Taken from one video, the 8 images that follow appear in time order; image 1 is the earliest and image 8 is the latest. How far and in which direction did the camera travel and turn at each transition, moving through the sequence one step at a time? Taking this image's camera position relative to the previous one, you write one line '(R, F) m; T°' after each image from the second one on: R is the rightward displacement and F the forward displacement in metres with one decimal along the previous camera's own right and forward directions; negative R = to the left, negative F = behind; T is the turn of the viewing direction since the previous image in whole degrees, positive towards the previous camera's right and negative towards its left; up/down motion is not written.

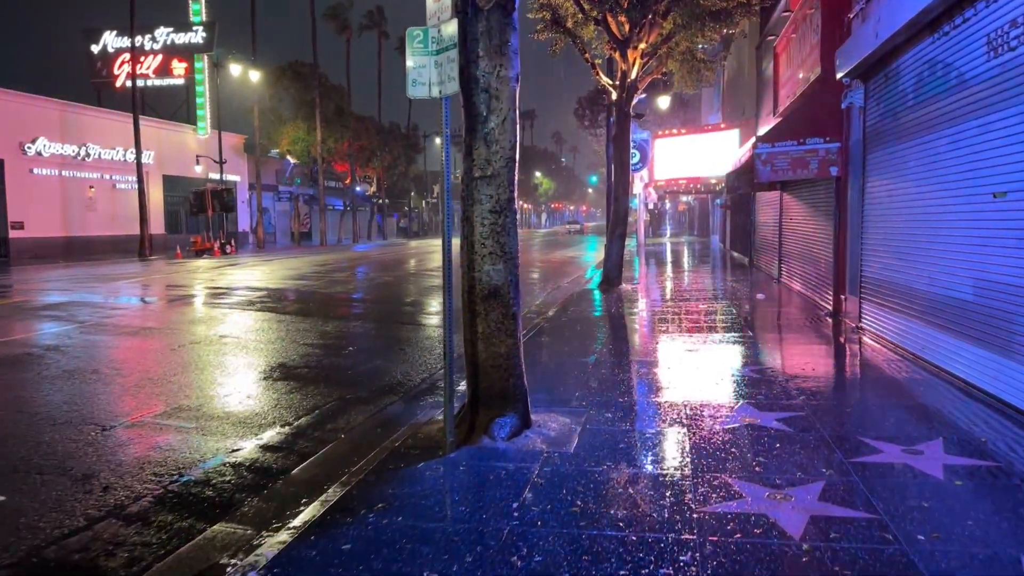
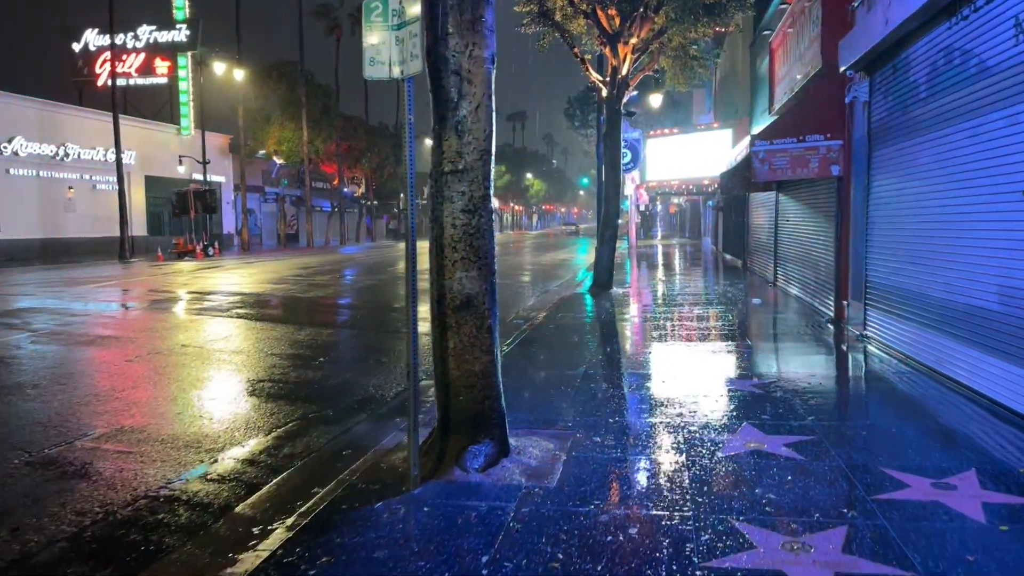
(+0.1, +0.7) m; +1°
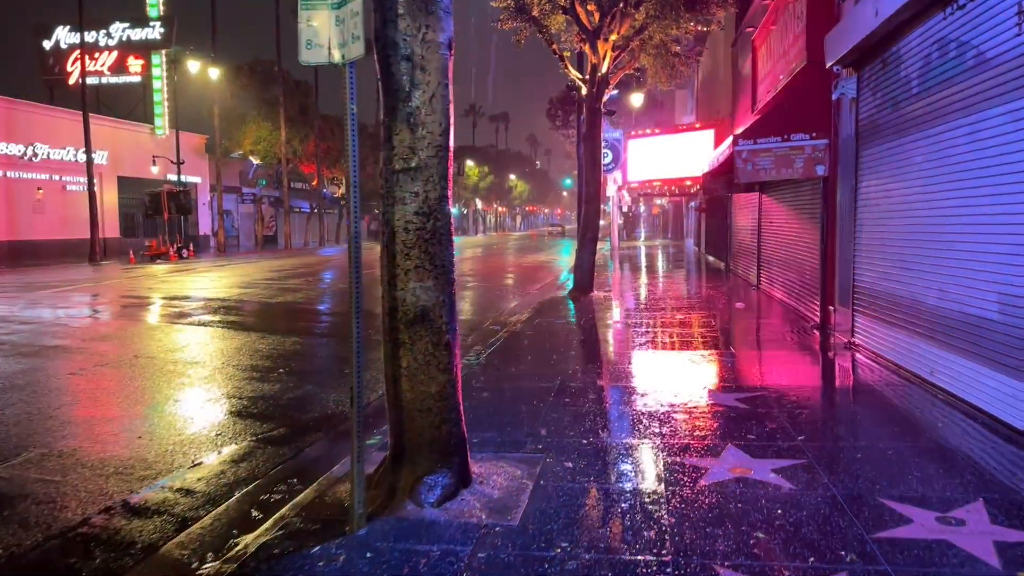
(+0.2, +0.5) m; +1°
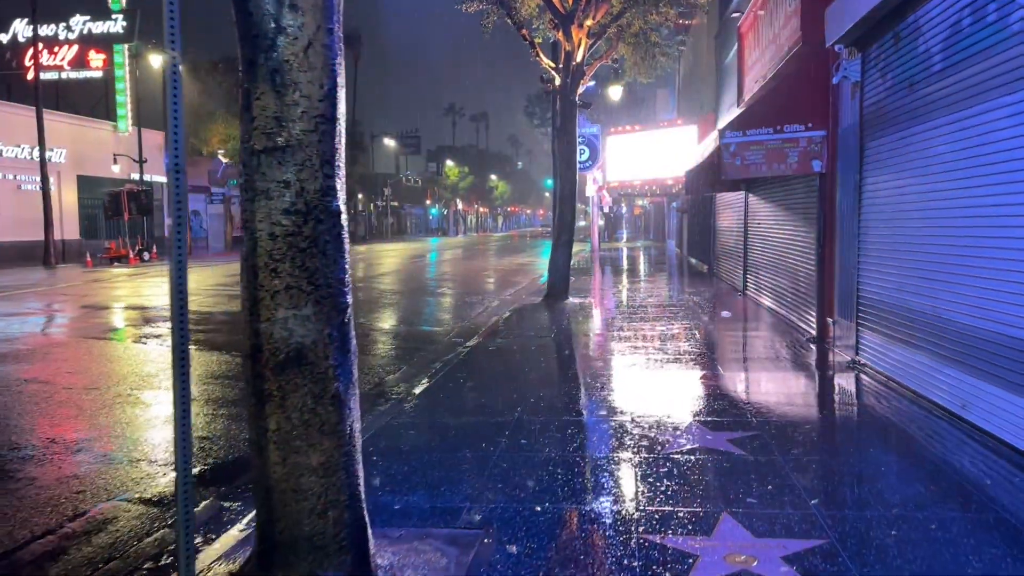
(+0.3, +1.2) m; +1°
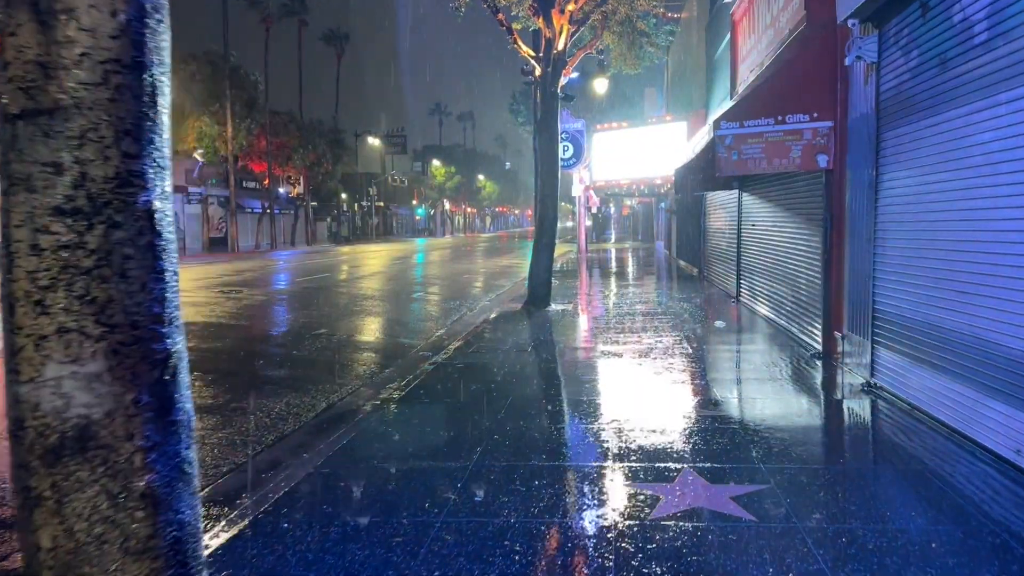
(+0.2, +1.1) m; +1°
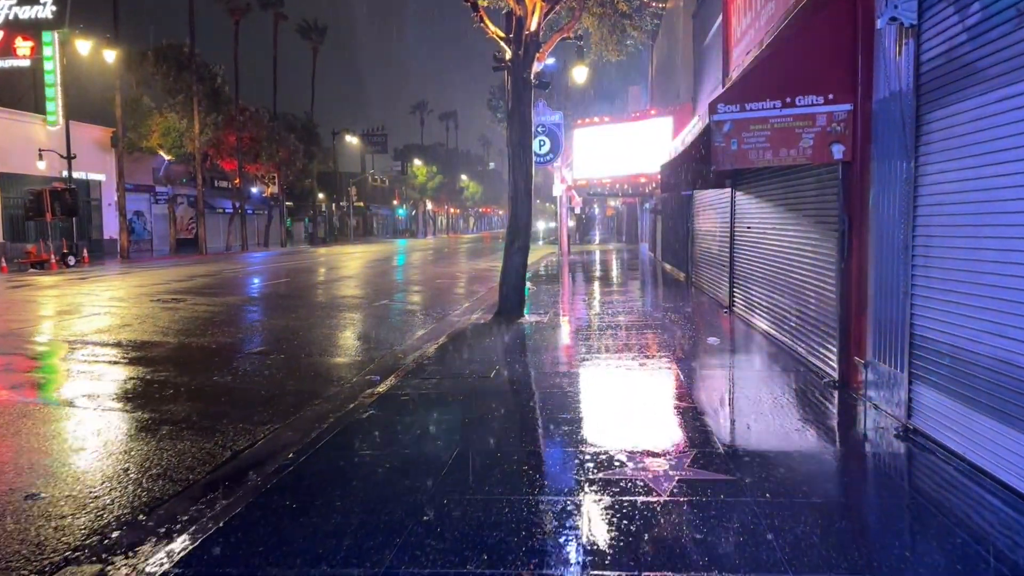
(+0.3, +1.5) m; +1°
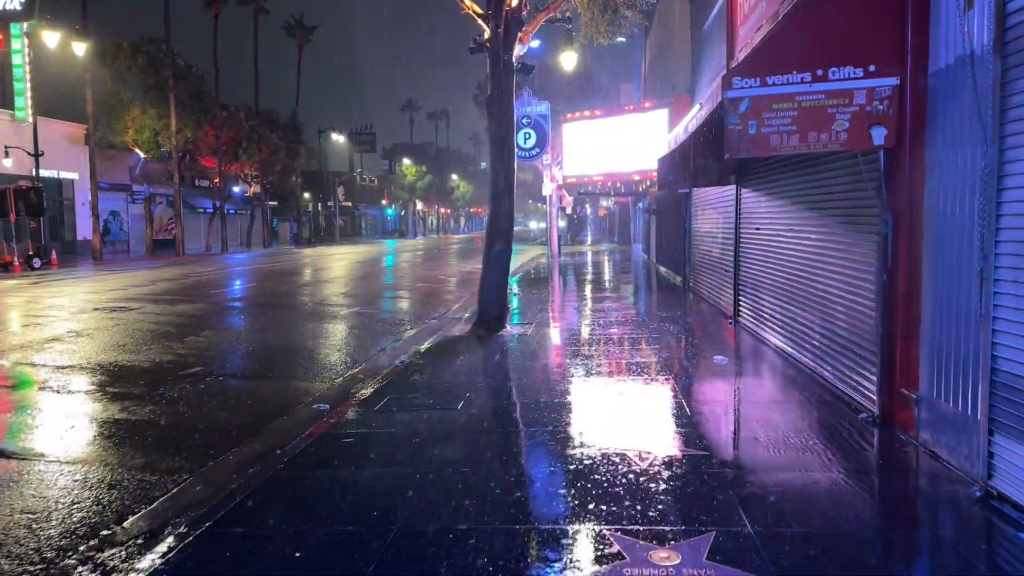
(+0.2, +1.3) m; +1°
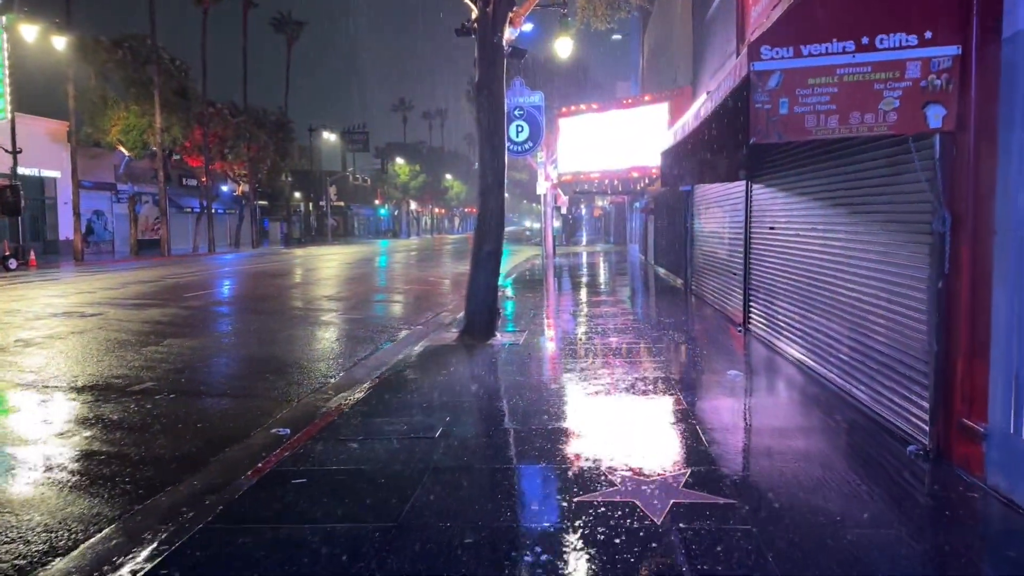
(+0.1, +0.9) m; 0°
